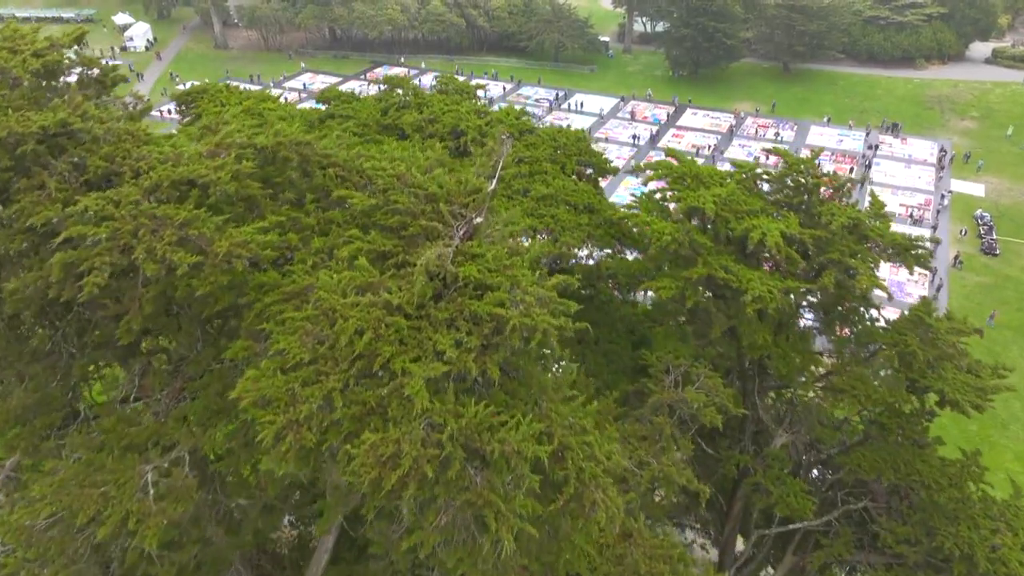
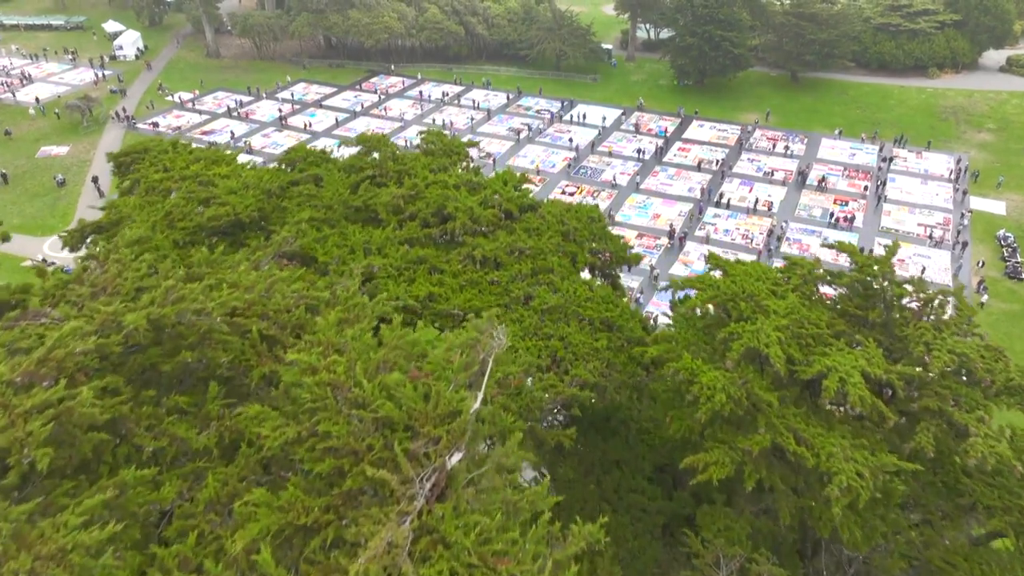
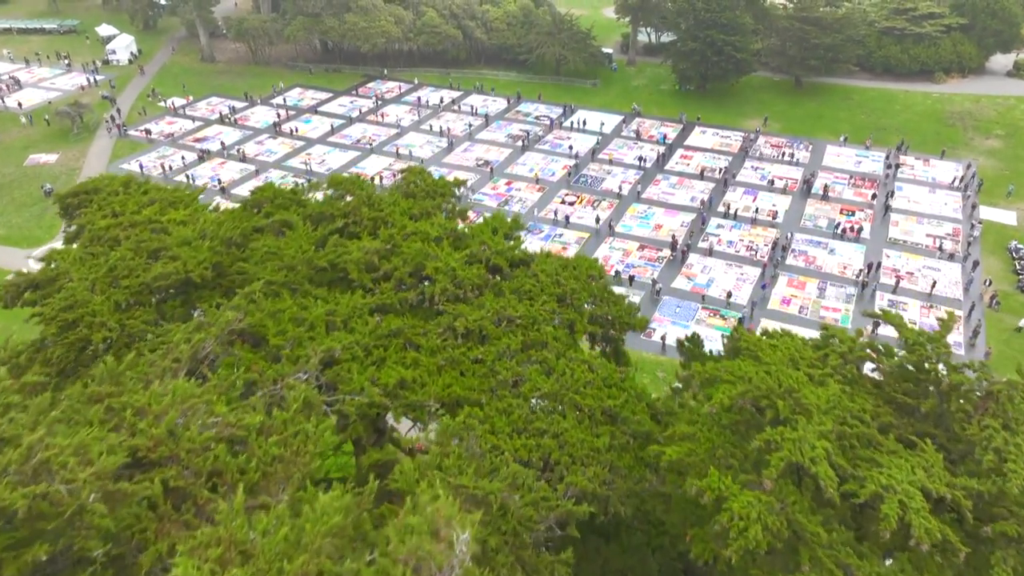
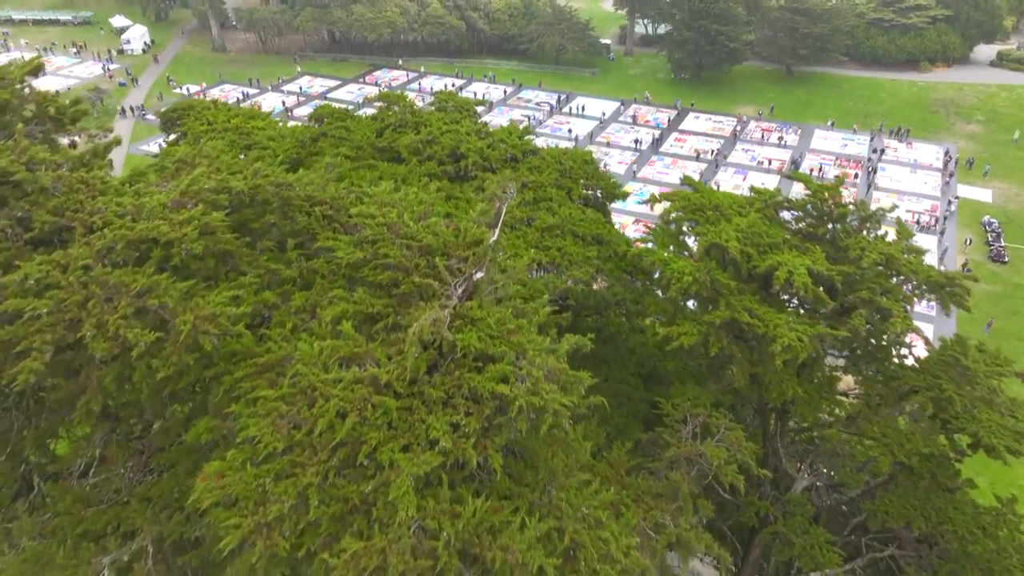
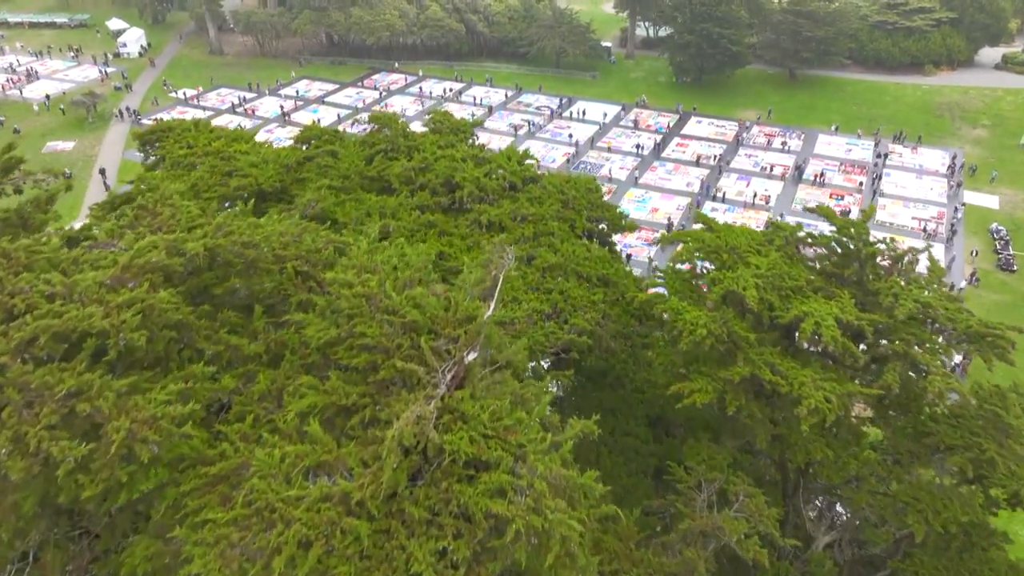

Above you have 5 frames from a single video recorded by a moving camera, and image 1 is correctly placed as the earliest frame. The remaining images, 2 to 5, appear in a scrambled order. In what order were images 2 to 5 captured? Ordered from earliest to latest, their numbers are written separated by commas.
4, 5, 2, 3
